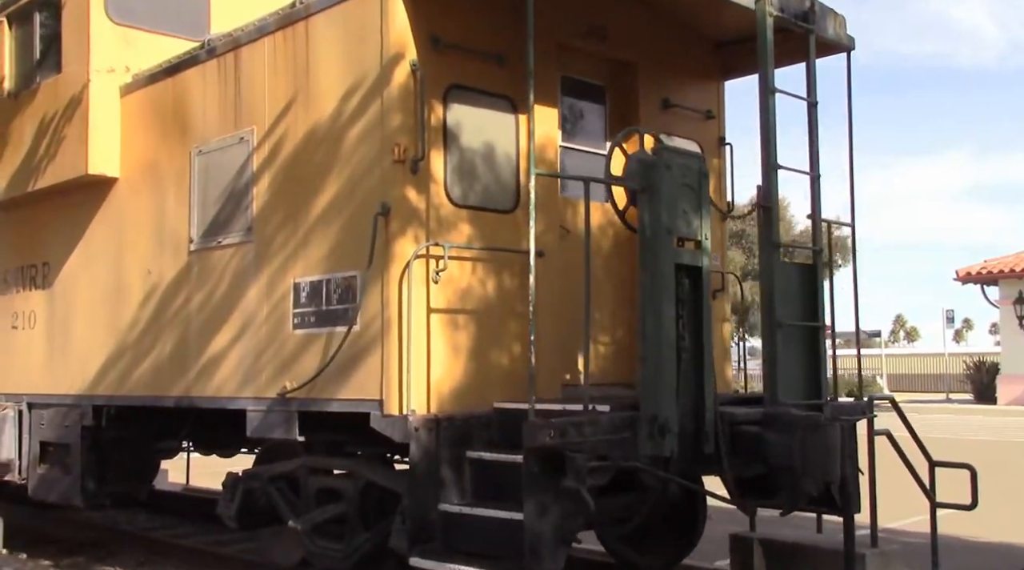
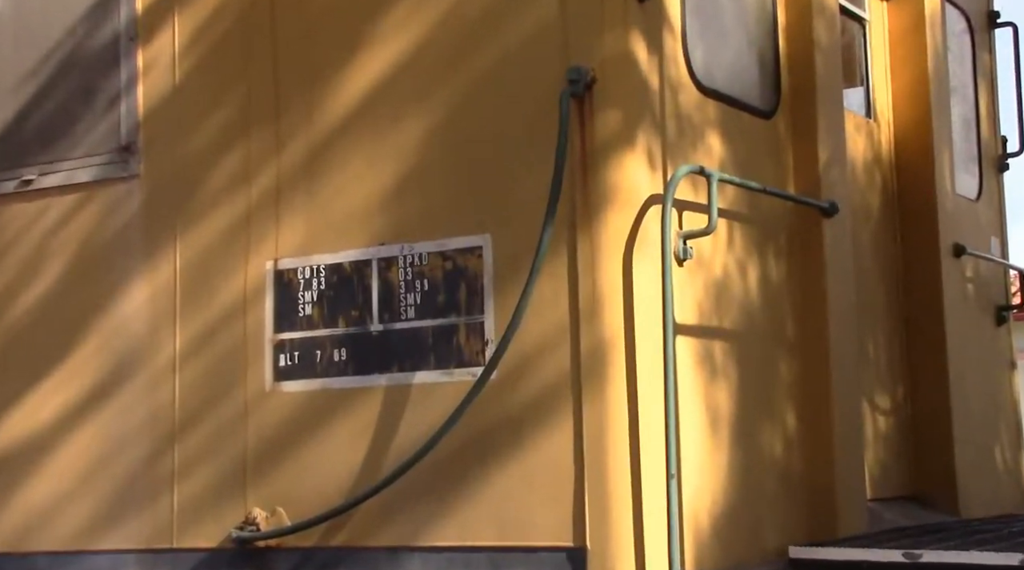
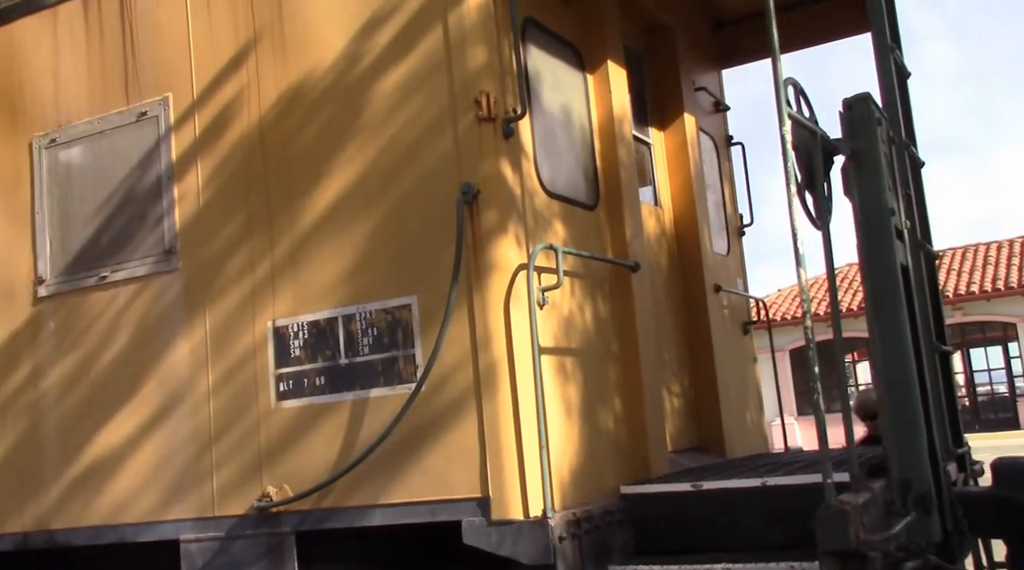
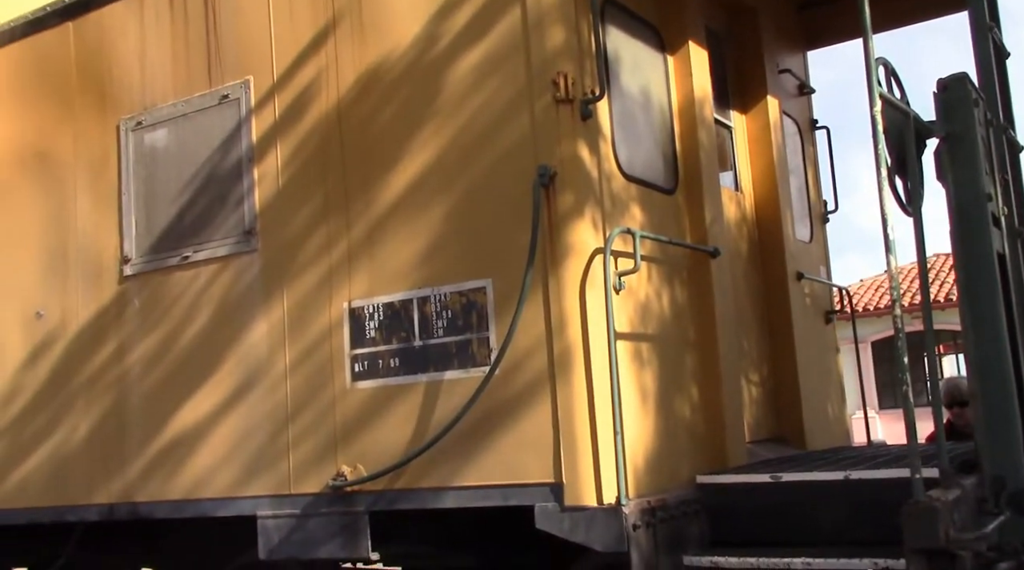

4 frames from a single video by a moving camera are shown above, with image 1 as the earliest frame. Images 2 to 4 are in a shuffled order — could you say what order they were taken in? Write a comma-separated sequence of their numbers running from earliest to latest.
3, 4, 2
